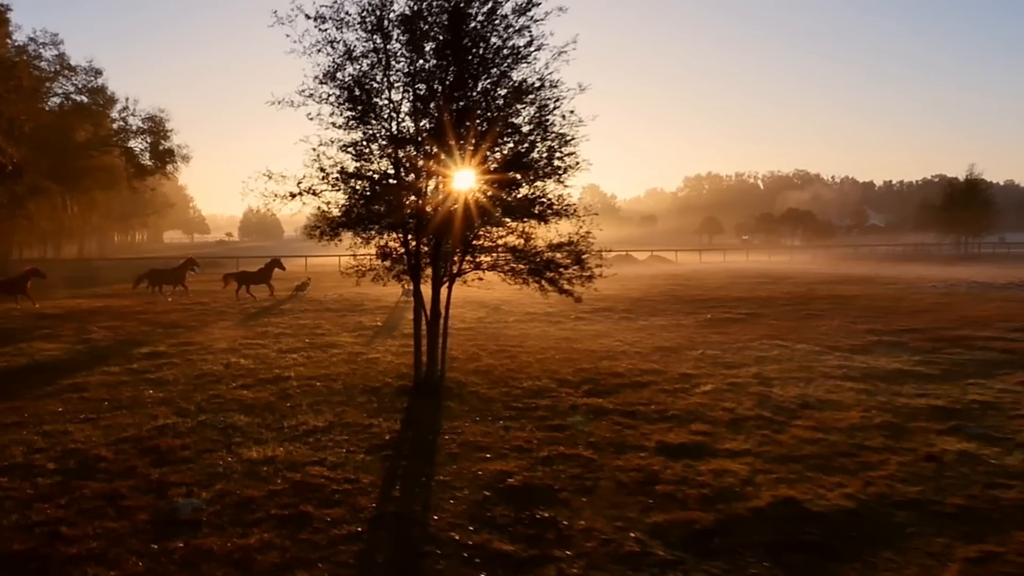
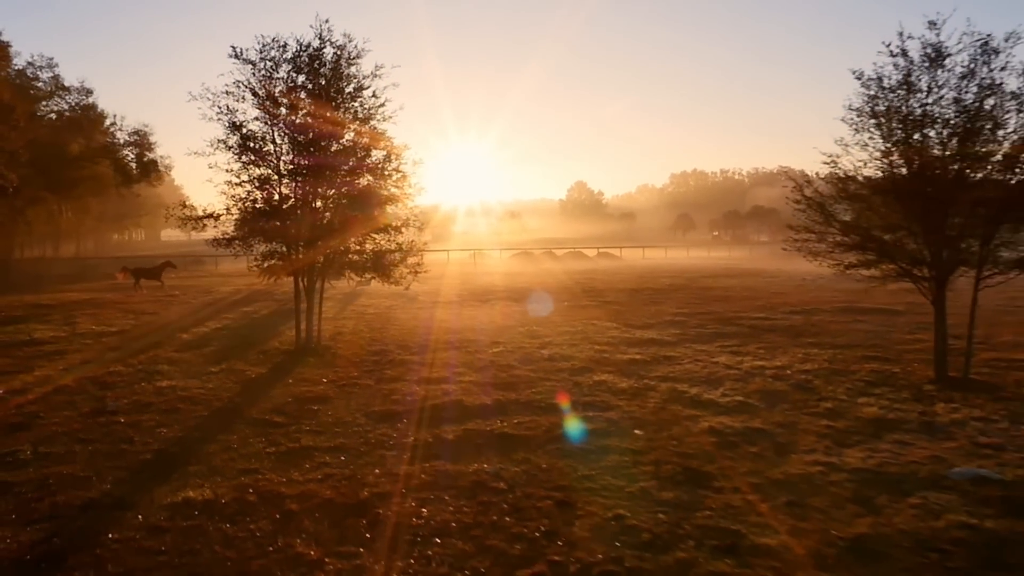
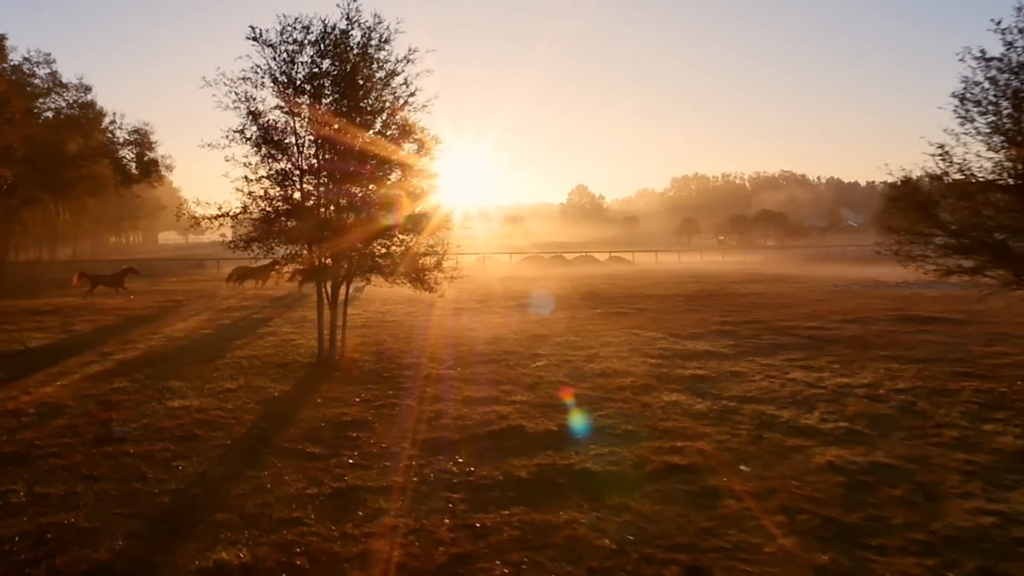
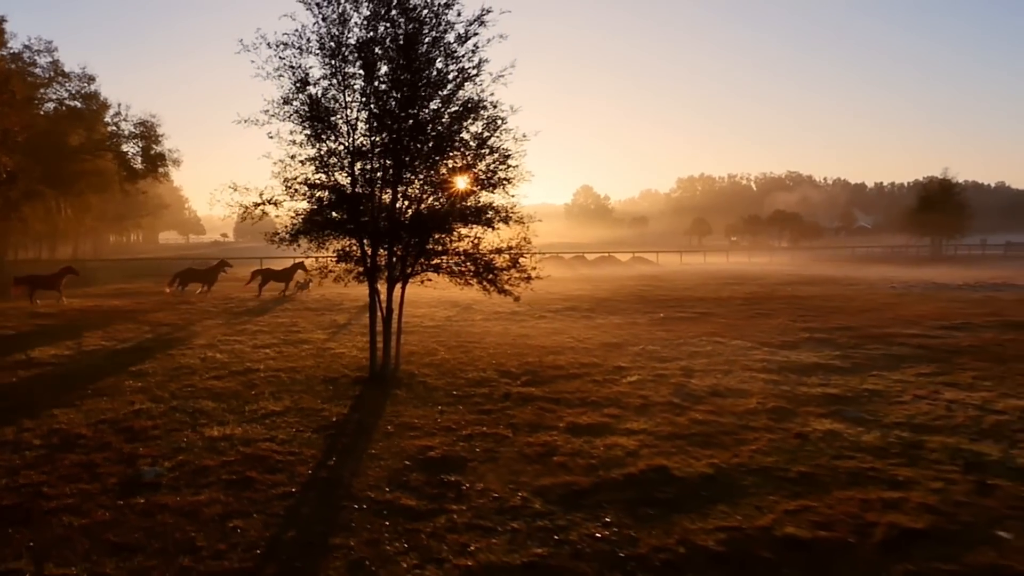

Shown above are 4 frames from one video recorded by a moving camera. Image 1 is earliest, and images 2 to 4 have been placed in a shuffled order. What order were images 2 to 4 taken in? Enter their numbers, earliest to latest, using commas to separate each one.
4, 3, 2
